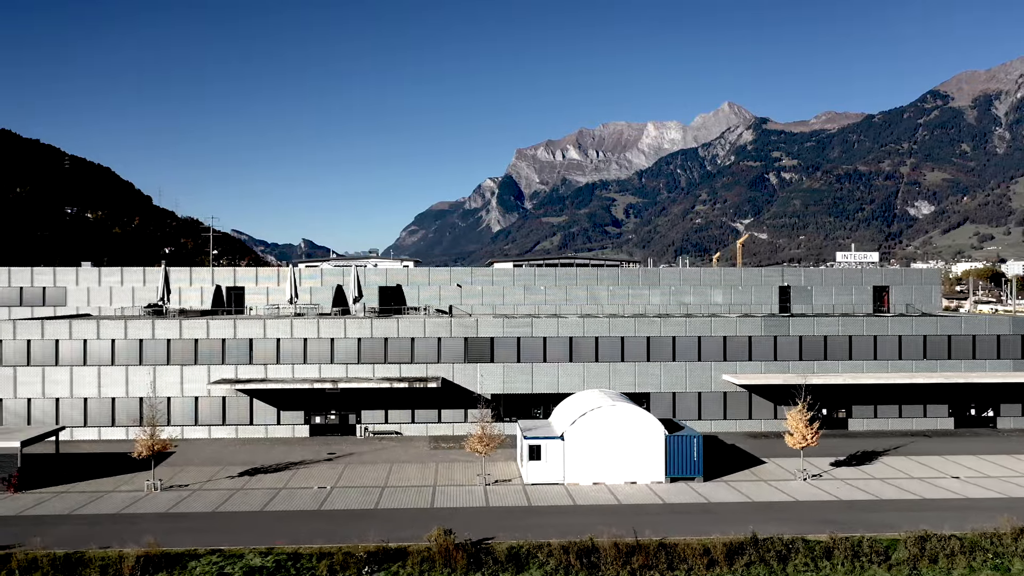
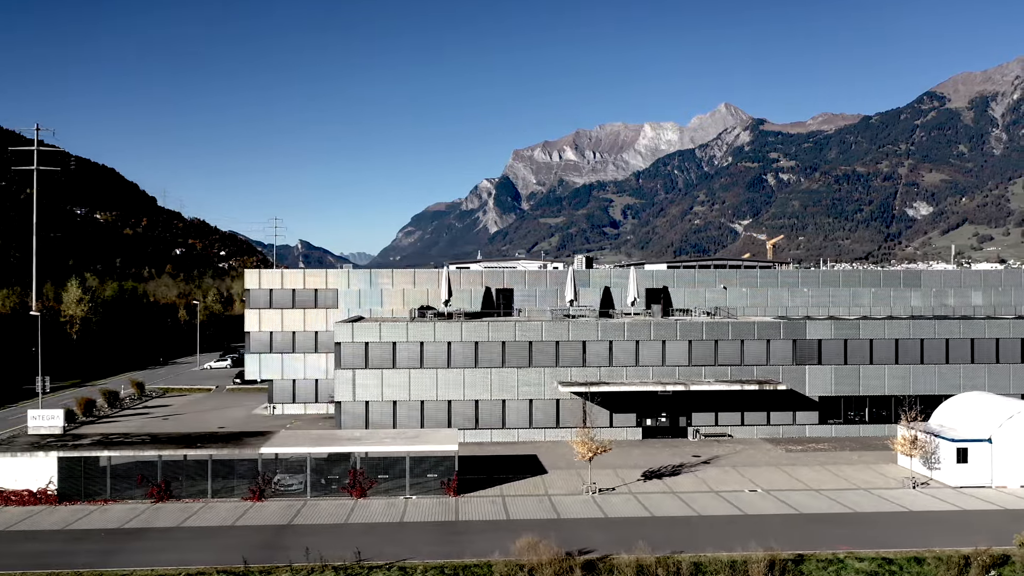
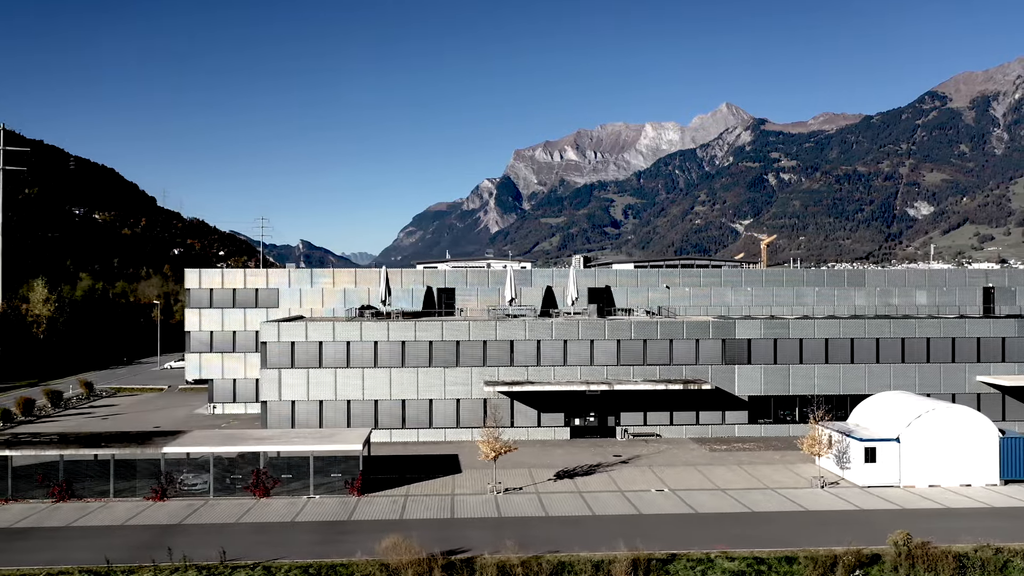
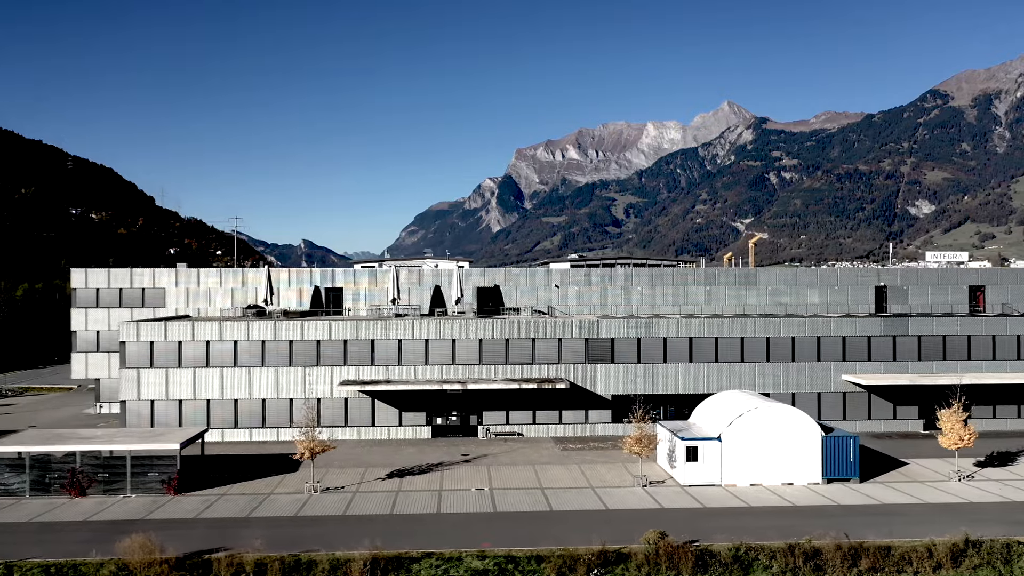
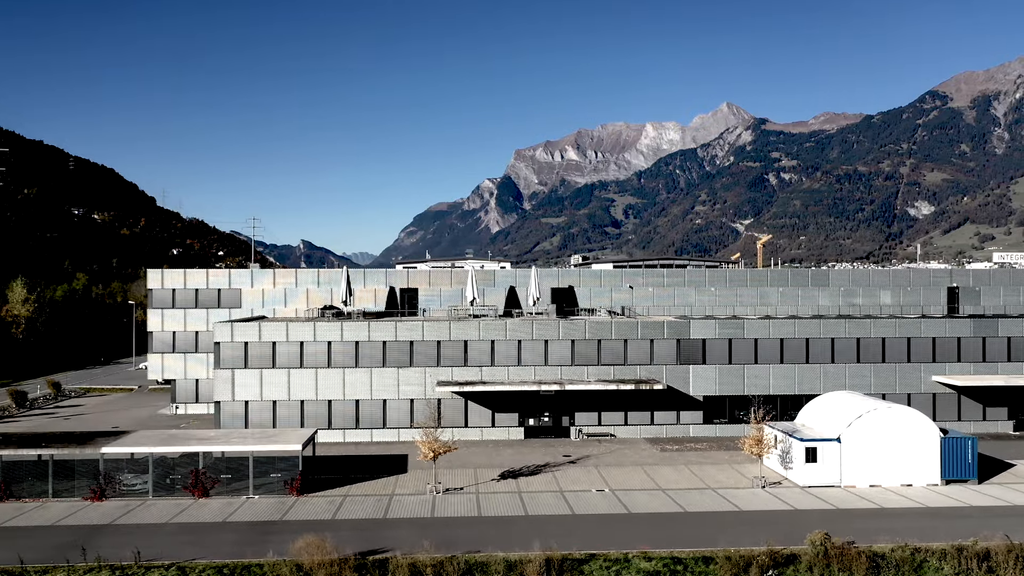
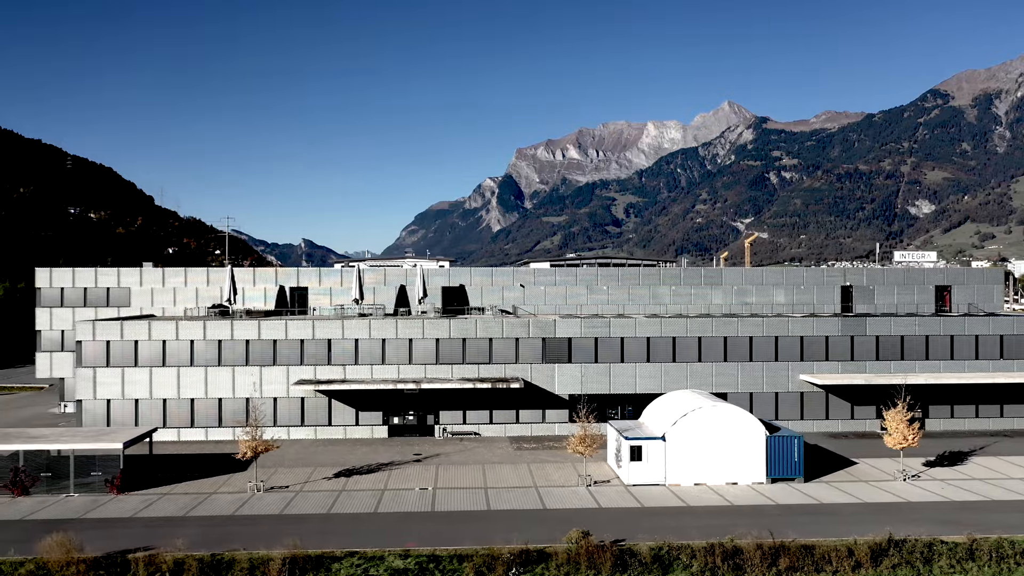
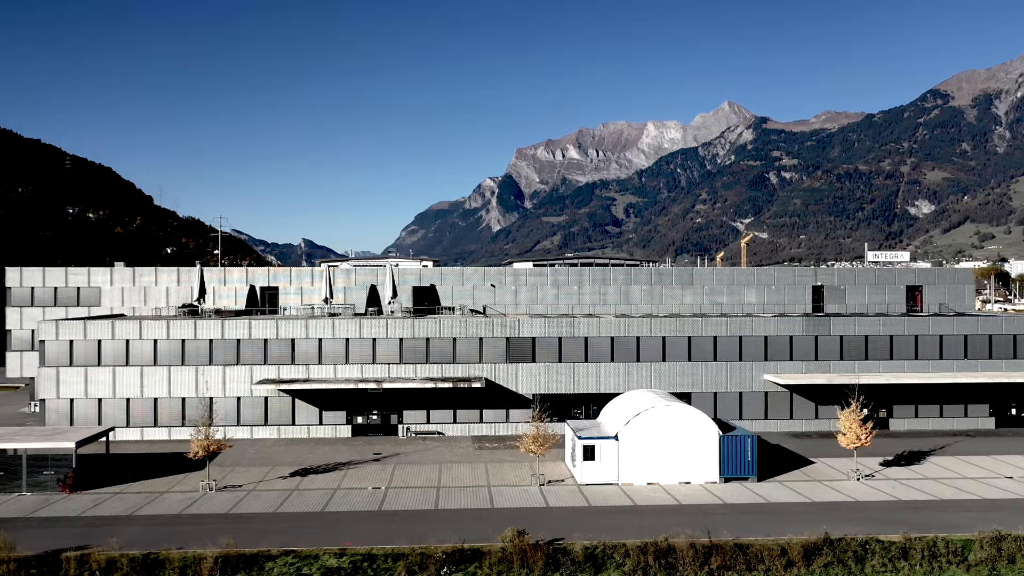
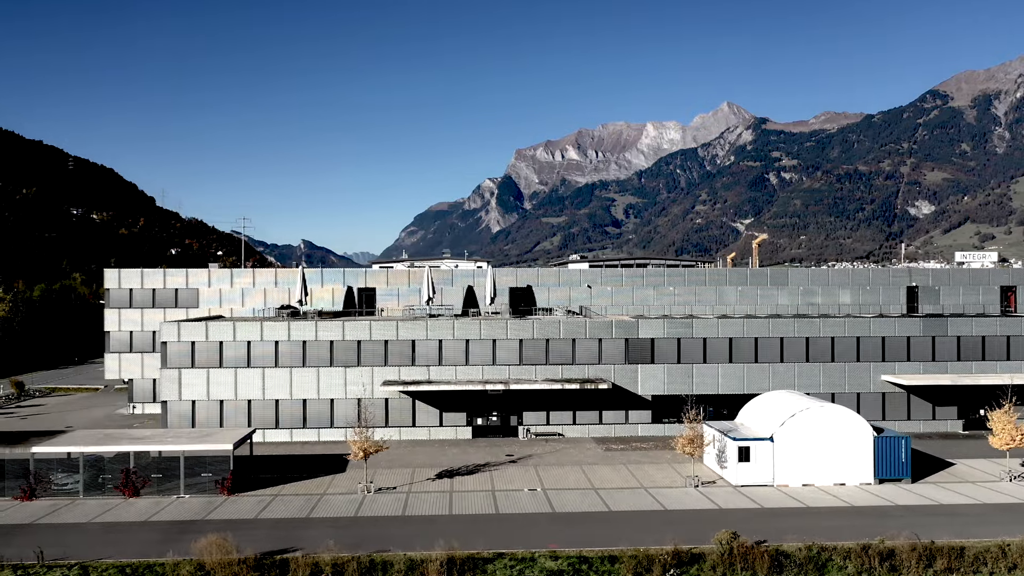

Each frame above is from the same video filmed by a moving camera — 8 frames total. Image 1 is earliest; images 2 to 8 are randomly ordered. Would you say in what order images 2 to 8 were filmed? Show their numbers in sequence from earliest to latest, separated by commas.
7, 6, 4, 8, 5, 3, 2
